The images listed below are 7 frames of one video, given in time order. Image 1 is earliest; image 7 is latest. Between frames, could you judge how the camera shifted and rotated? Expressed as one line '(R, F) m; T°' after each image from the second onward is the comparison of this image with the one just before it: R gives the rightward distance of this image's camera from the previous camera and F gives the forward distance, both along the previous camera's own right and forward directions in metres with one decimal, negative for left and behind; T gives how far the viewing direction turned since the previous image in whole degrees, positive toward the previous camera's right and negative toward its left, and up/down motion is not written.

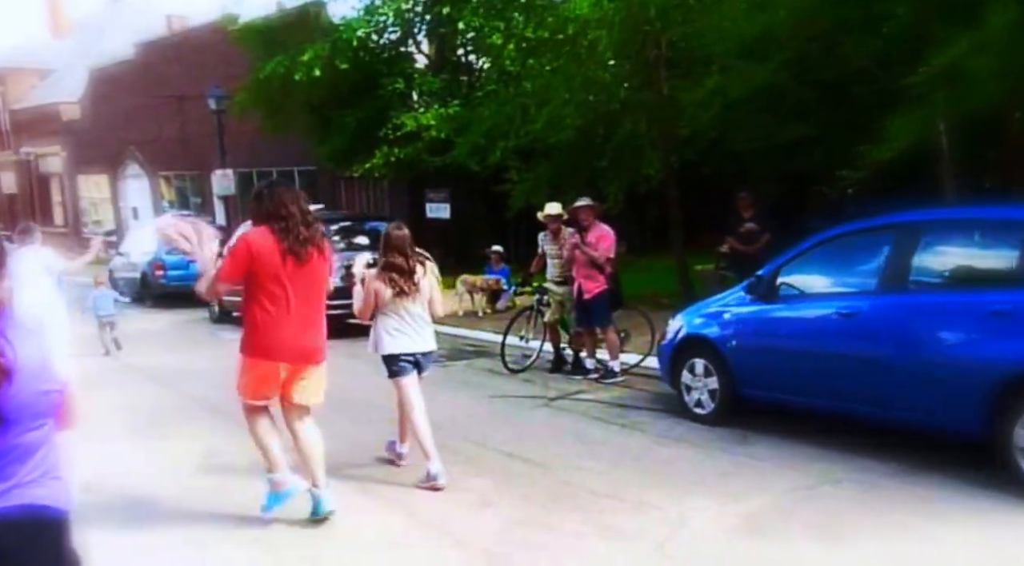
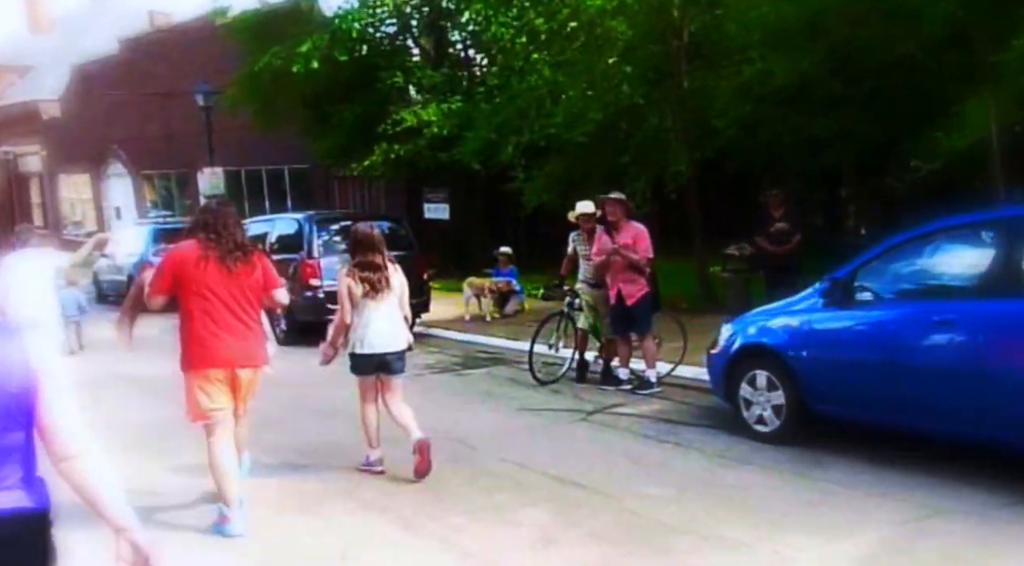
(-0.4, +0.7) m; +1°
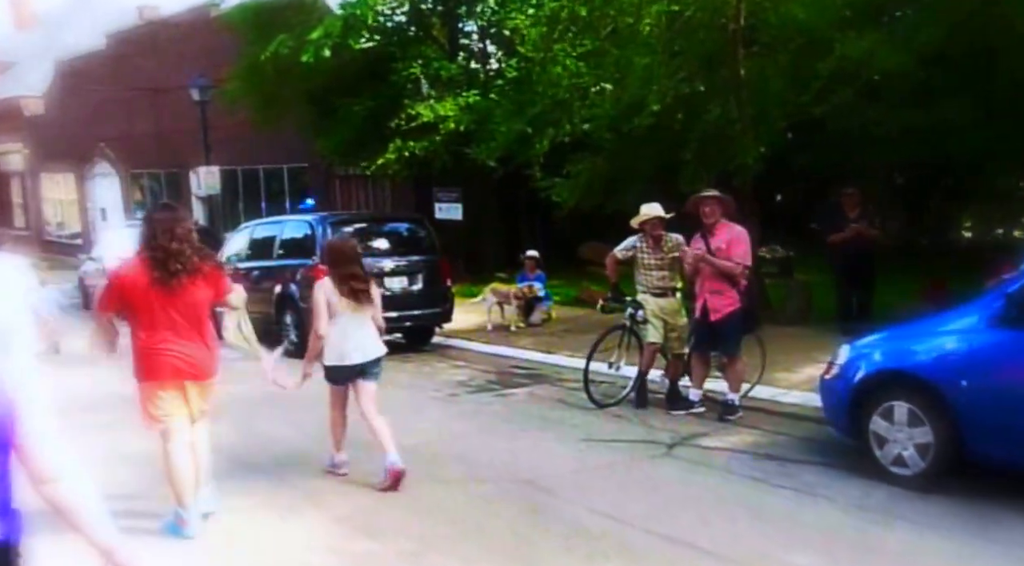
(-0.6, +1.2) m; +1°
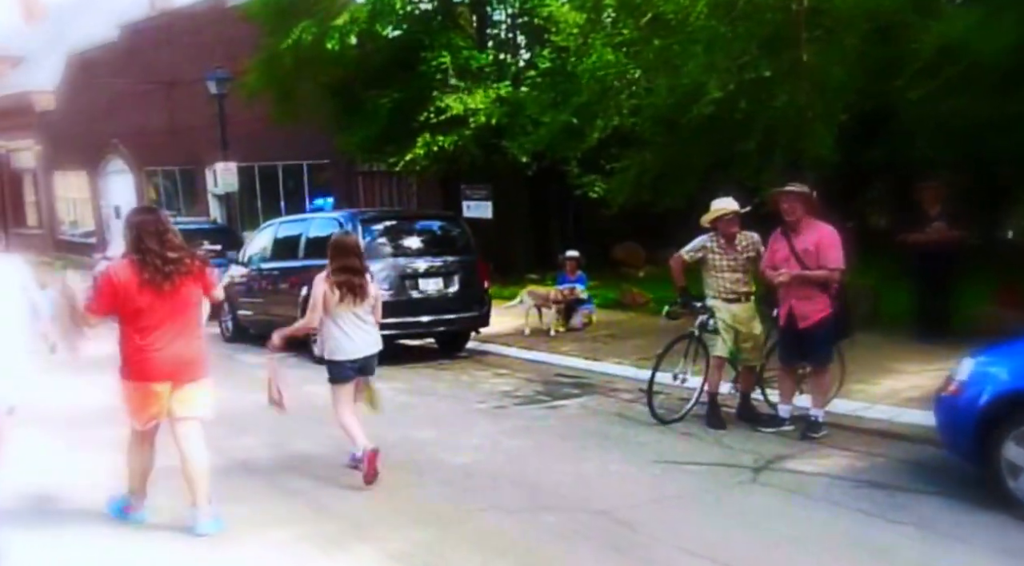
(-0.4, +0.8) m; -1°
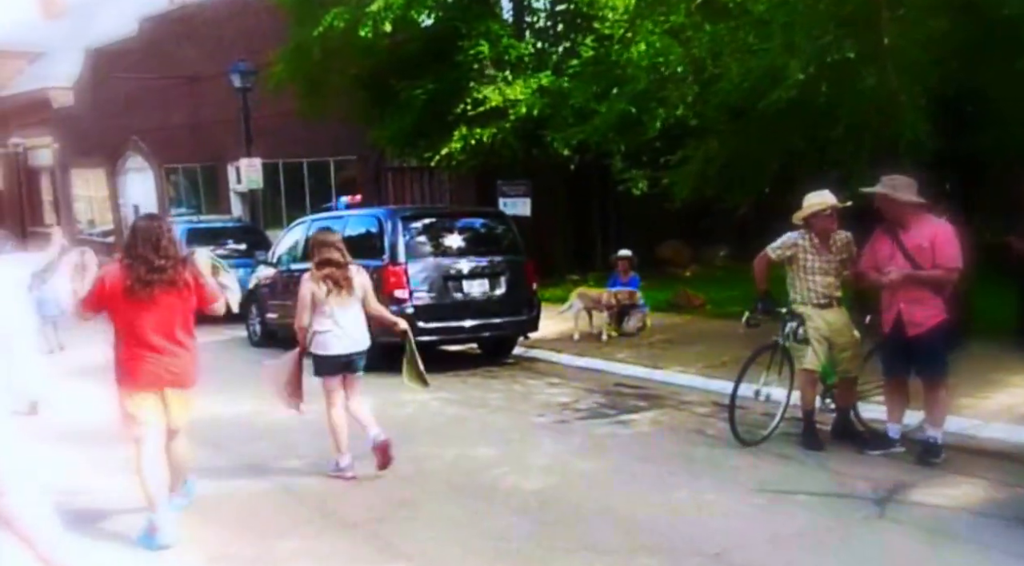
(-0.4, +0.8) m; -1°
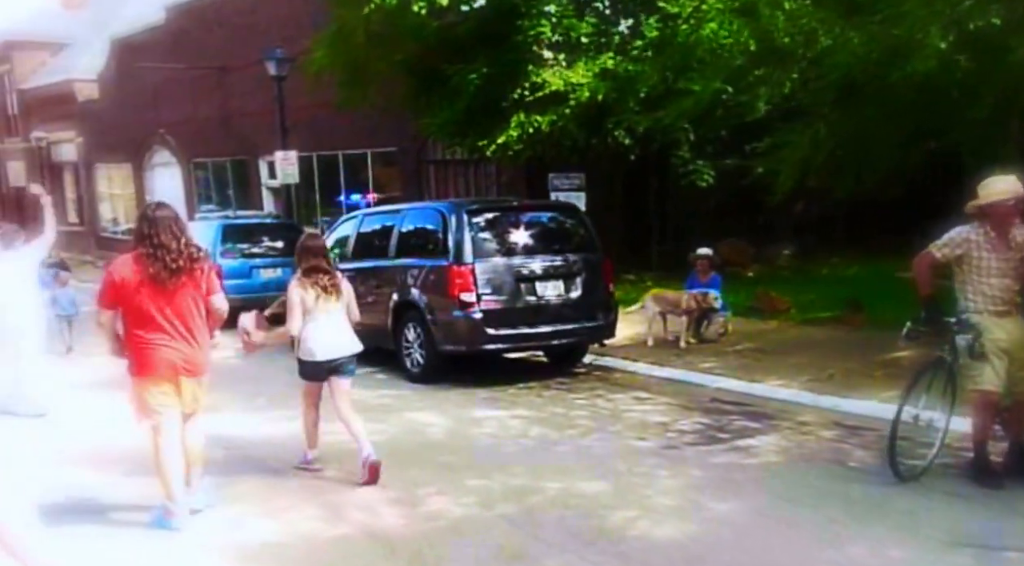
(-0.6, +1.1) m; -1°
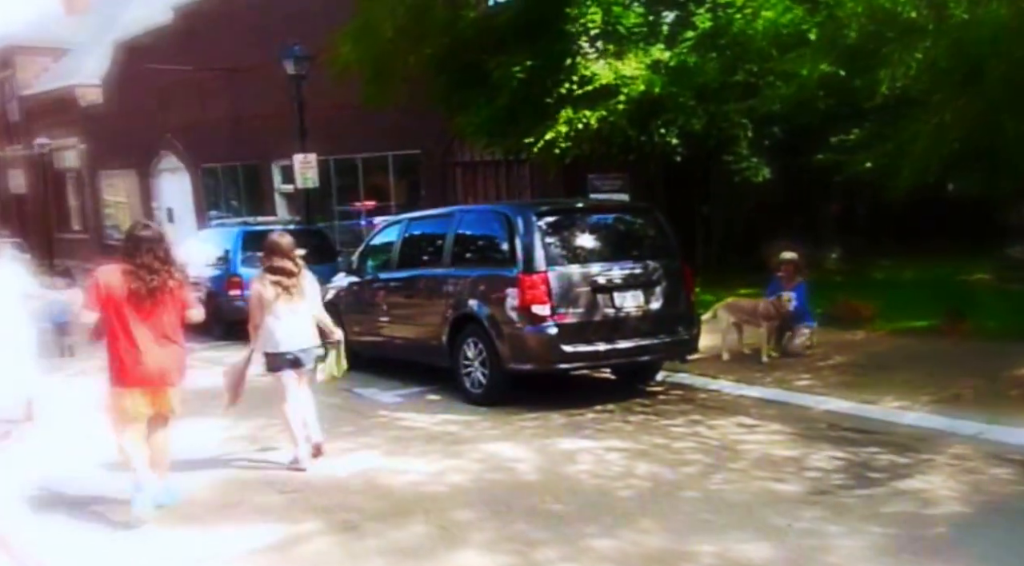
(-0.7, +1.2) m; +1°
